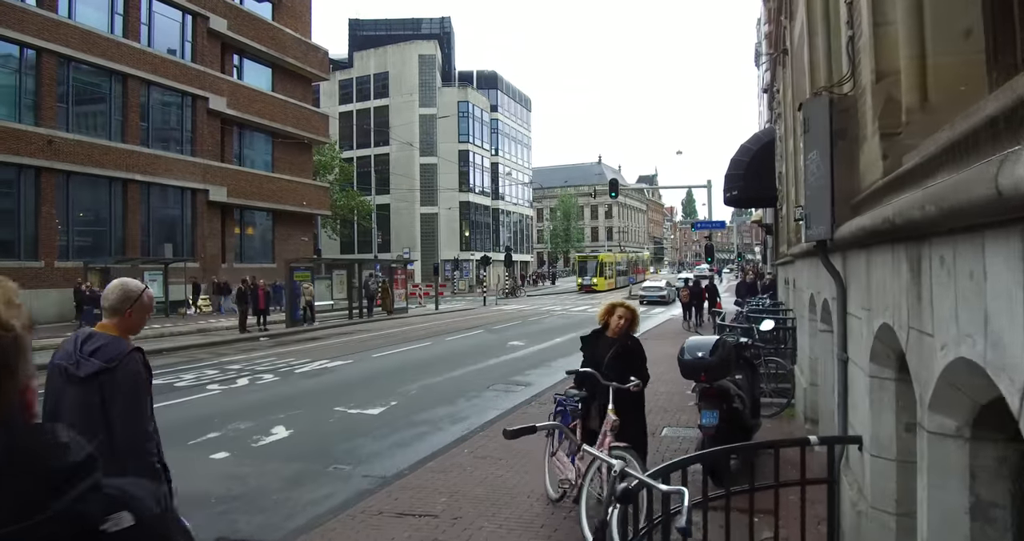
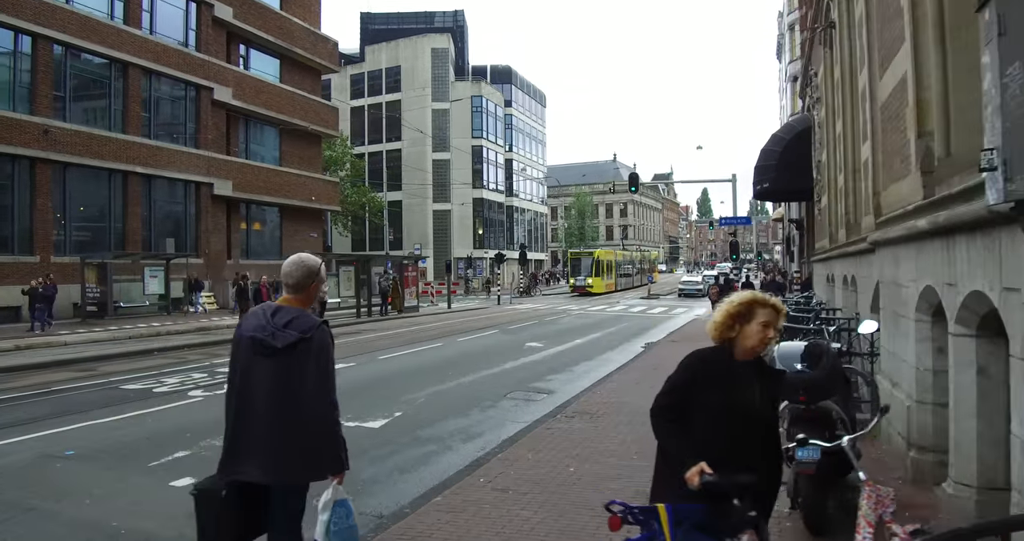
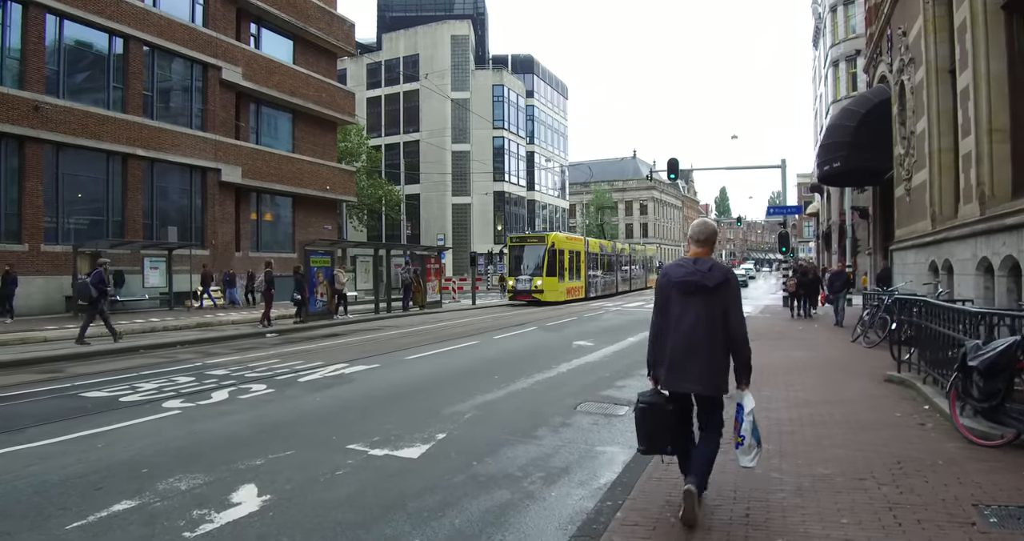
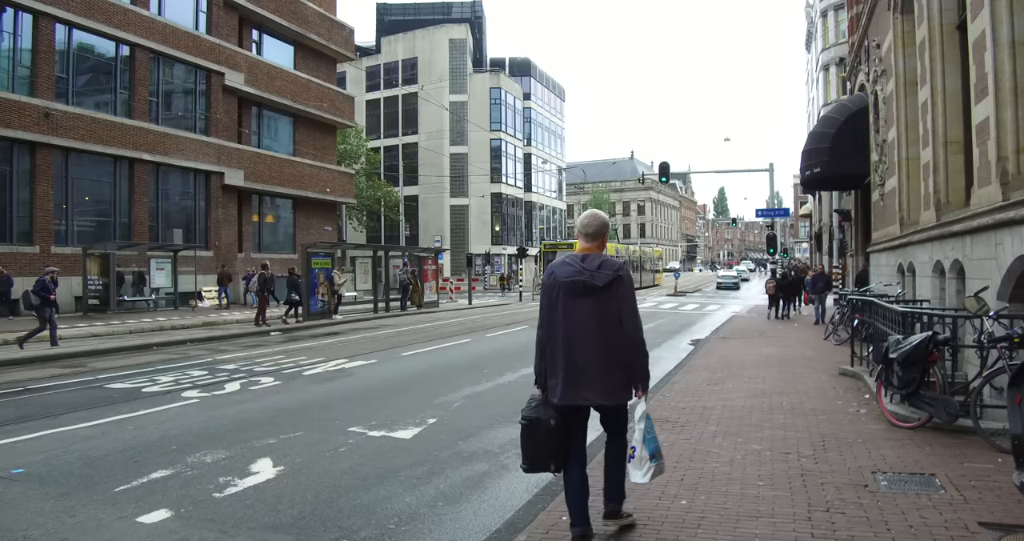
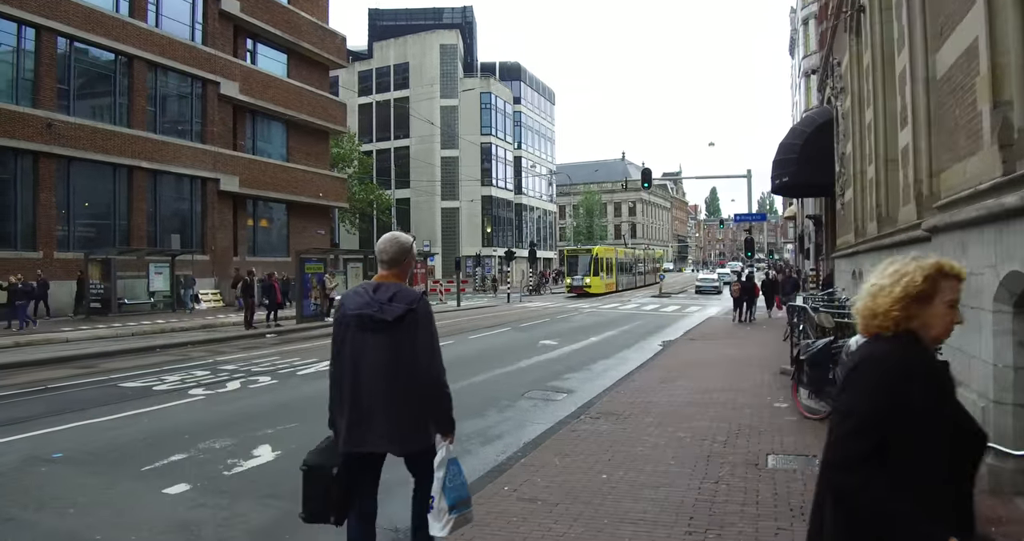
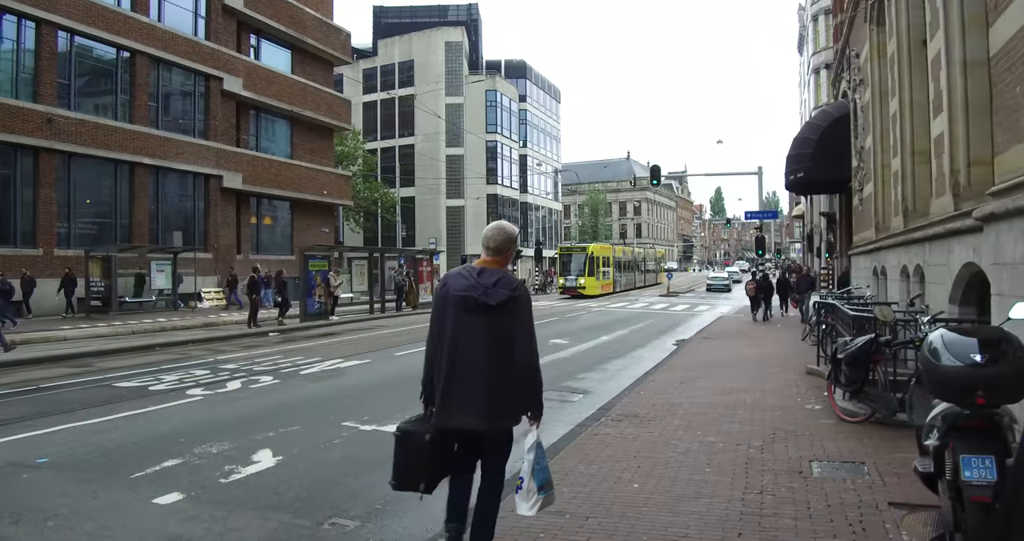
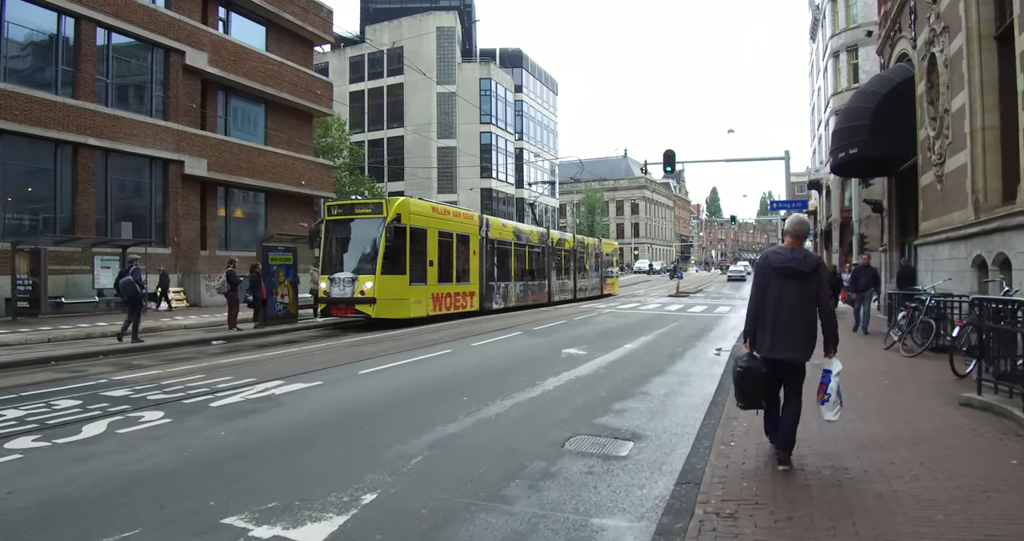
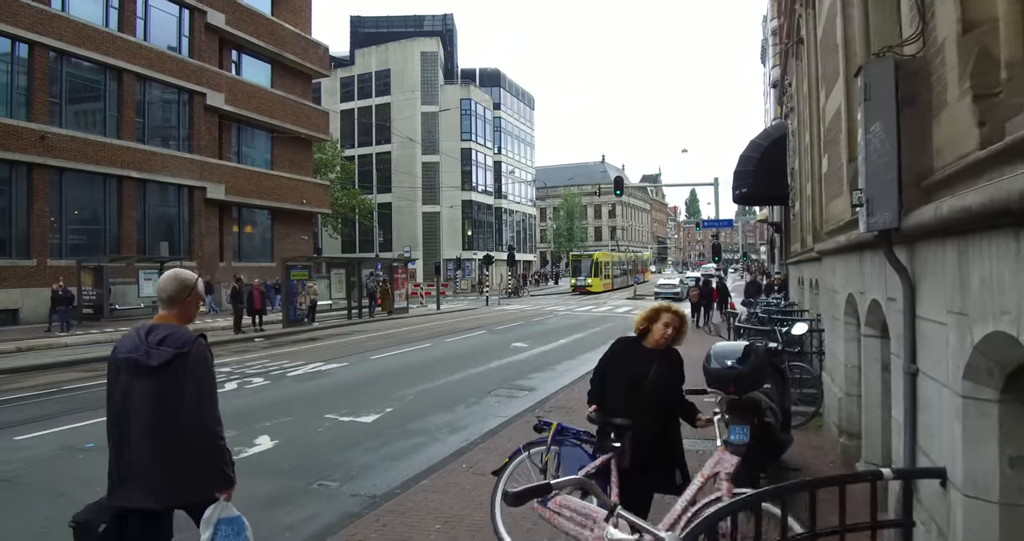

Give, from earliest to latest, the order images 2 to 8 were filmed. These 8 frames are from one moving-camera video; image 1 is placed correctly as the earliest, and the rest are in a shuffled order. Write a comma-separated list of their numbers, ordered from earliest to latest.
8, 2, 5, 6, 4, 3, 7
